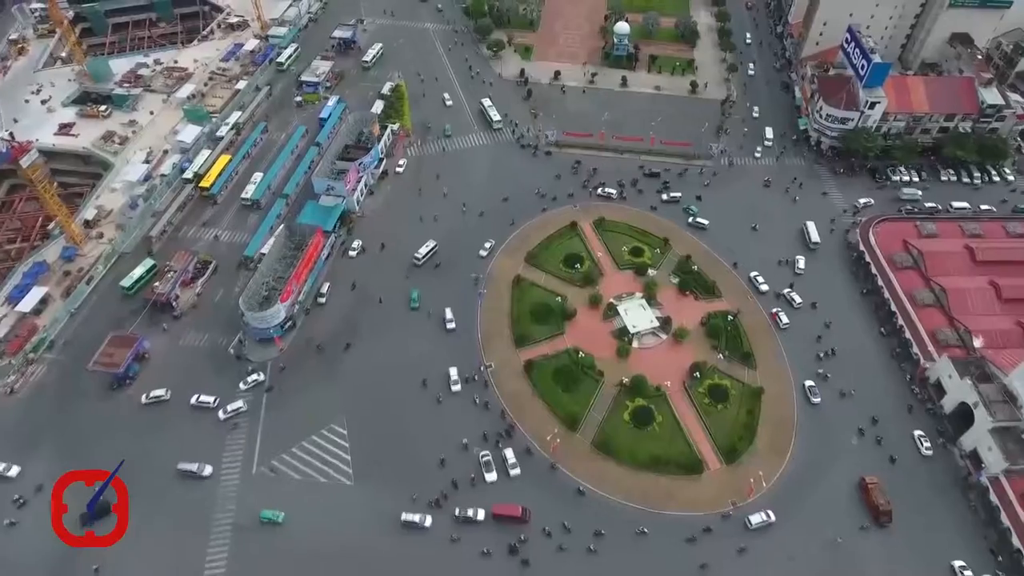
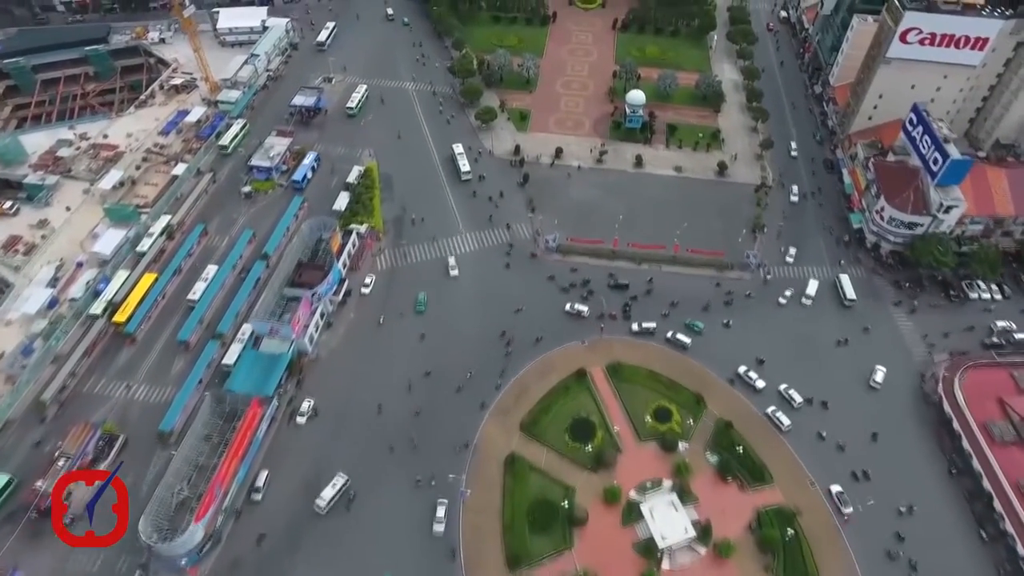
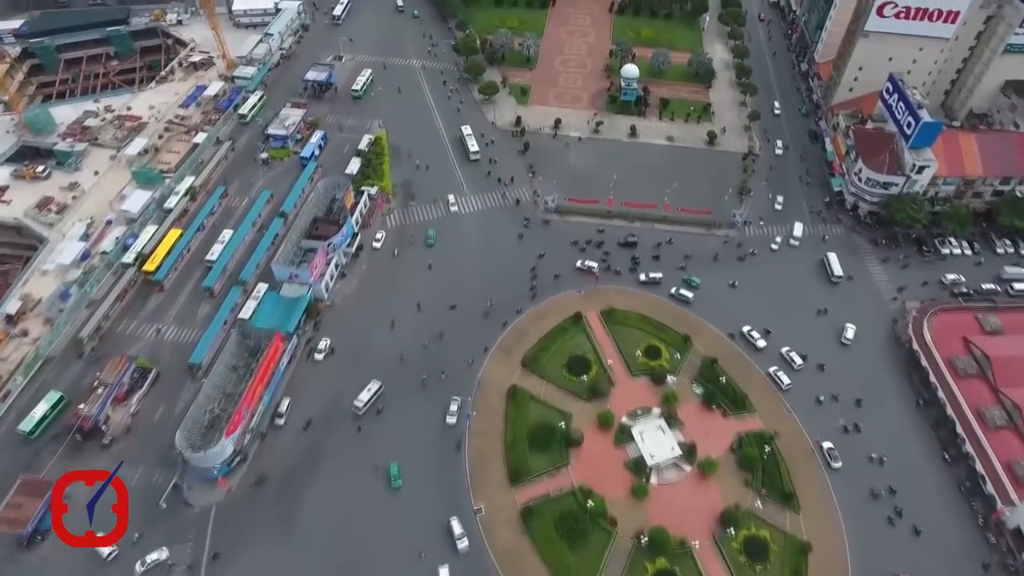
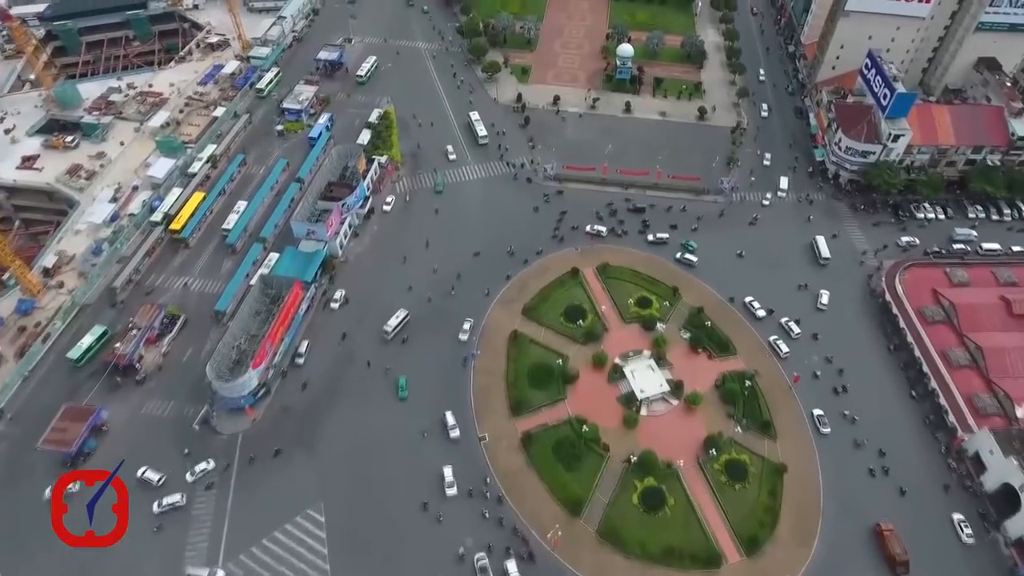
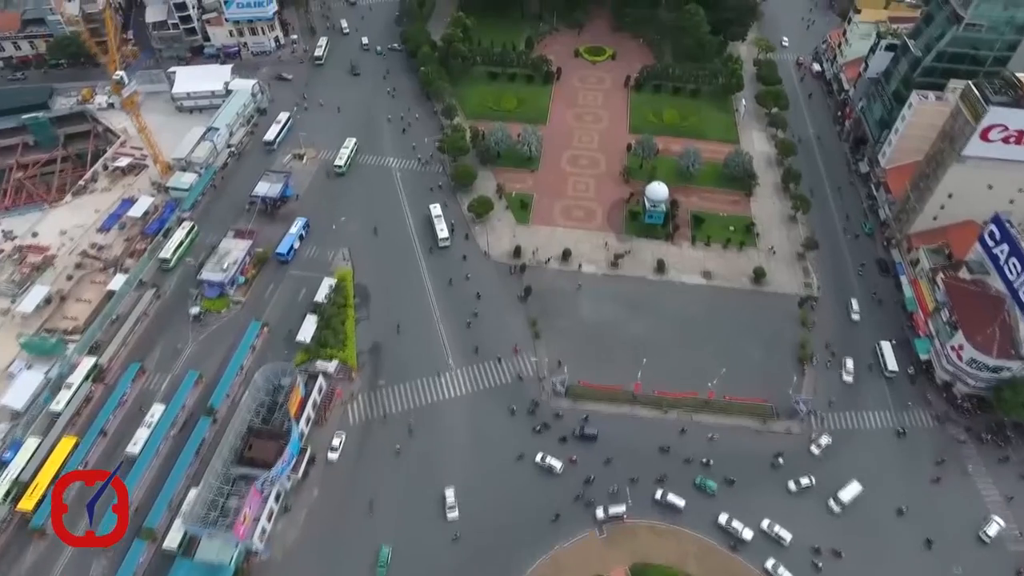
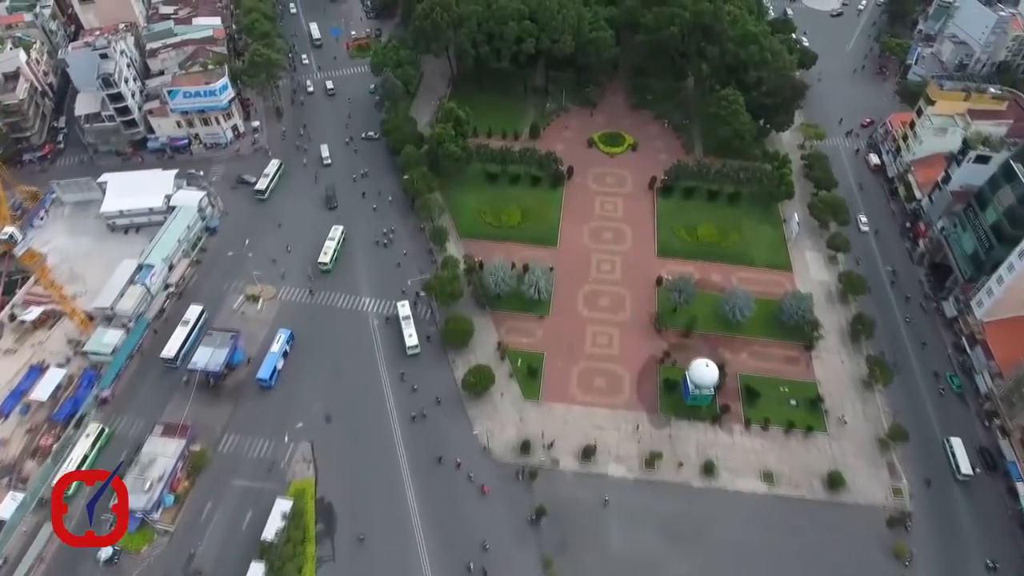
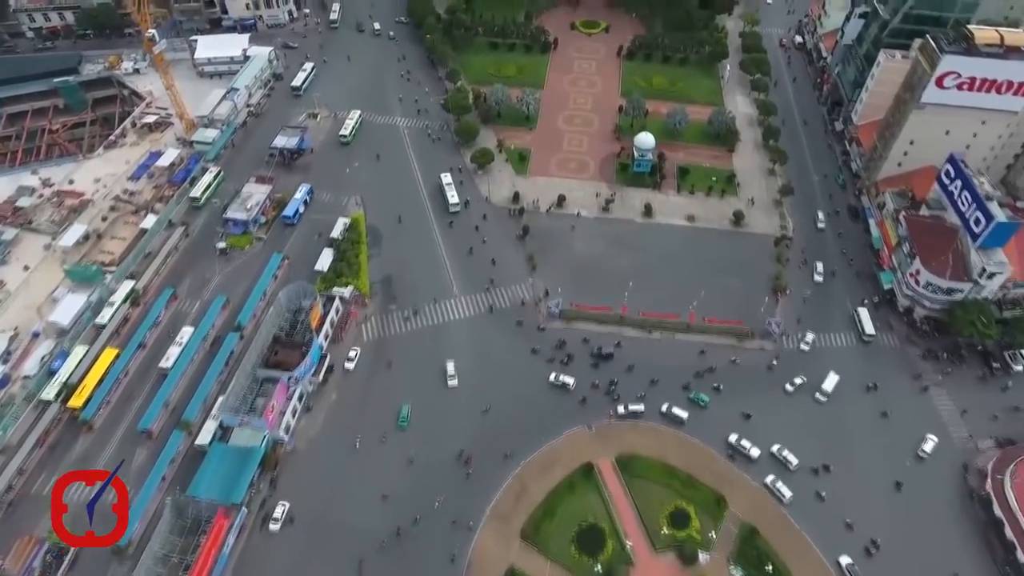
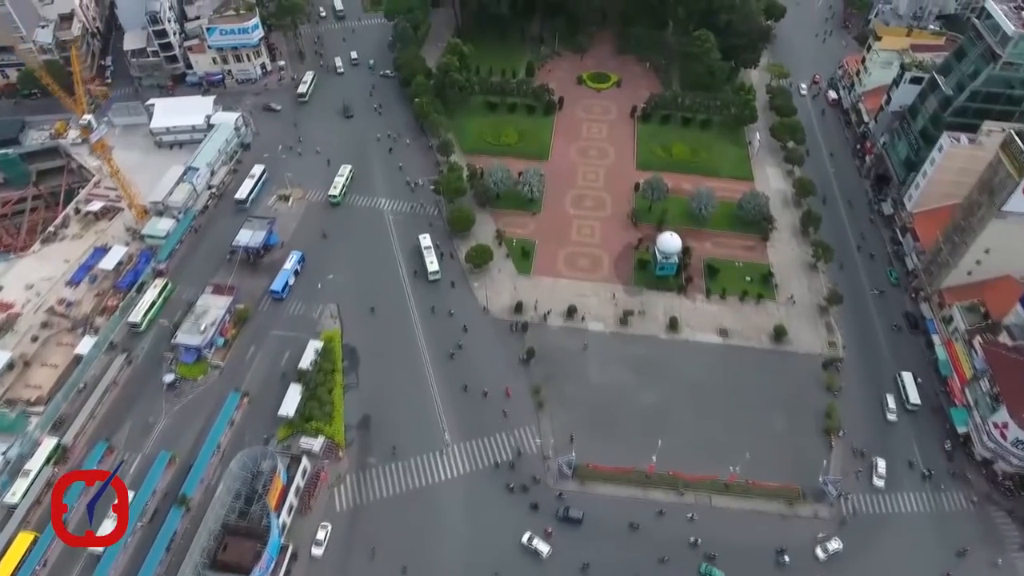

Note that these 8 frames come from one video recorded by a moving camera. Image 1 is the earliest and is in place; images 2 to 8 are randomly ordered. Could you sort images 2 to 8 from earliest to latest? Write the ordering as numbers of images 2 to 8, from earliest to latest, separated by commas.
4, 3, 2, 7, 5, 8, 6
